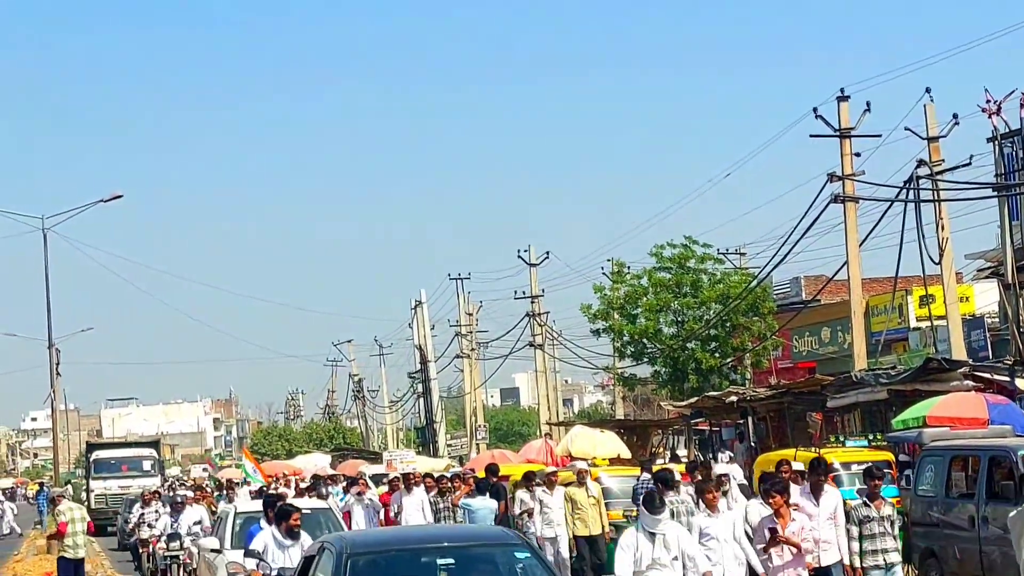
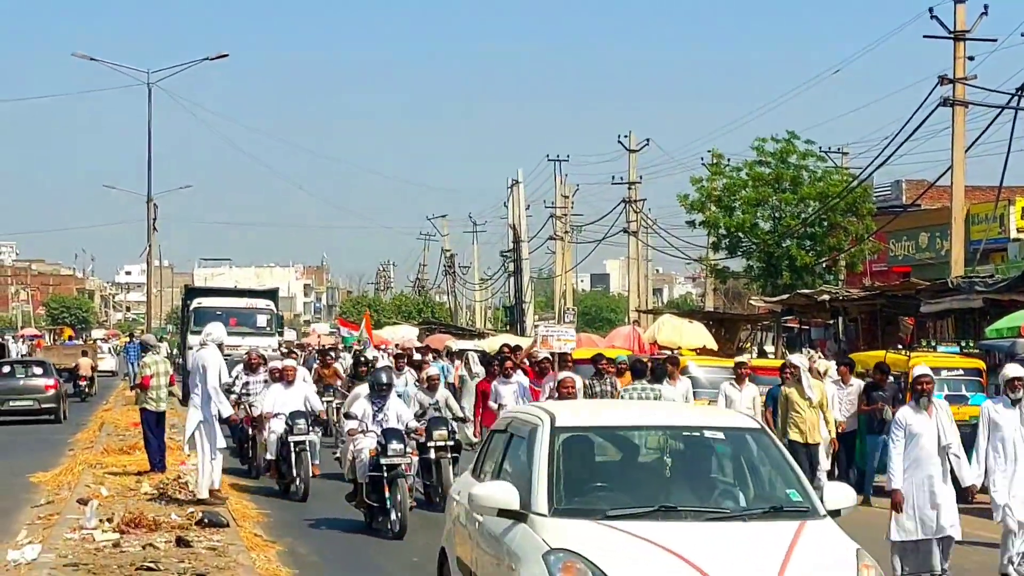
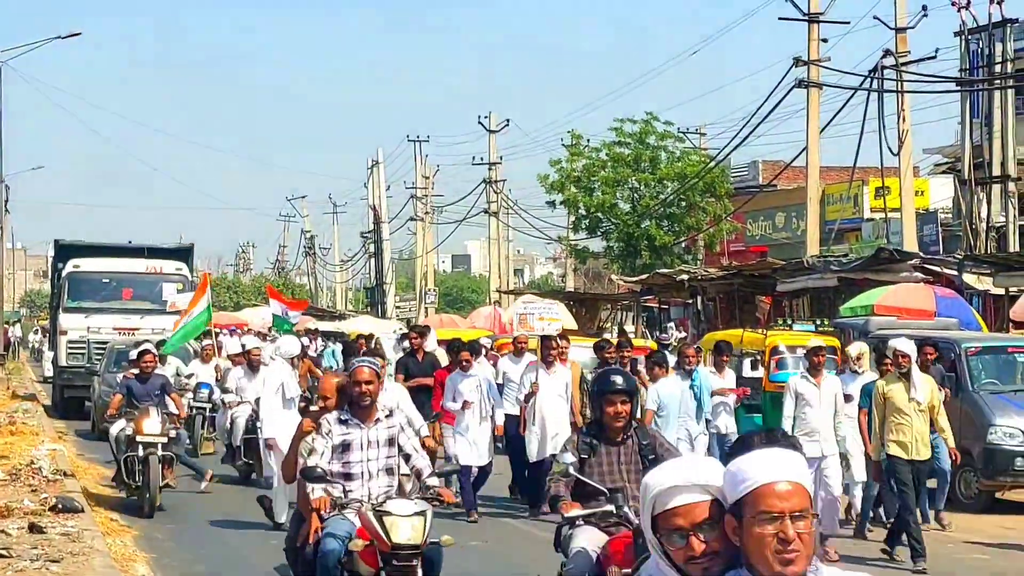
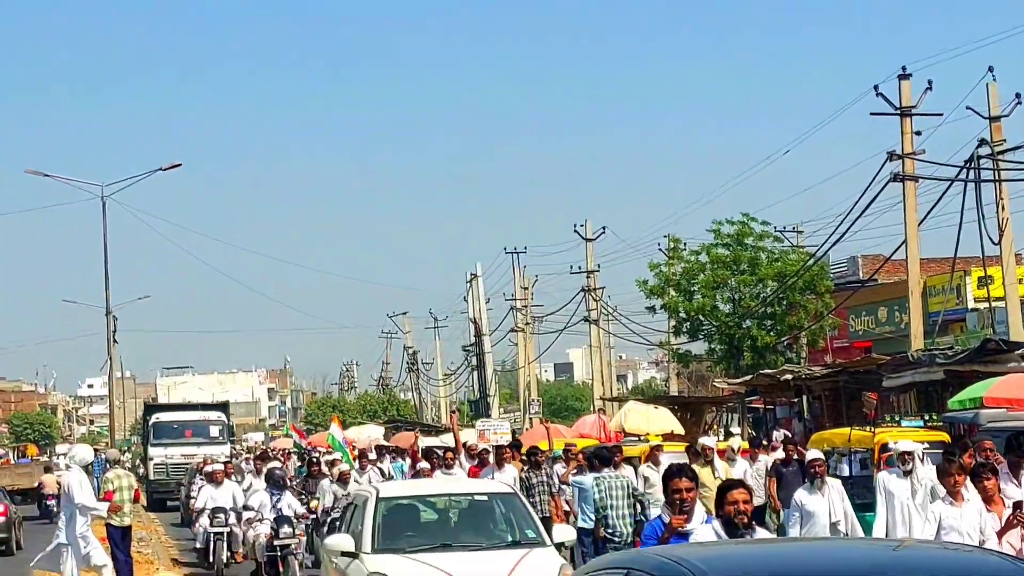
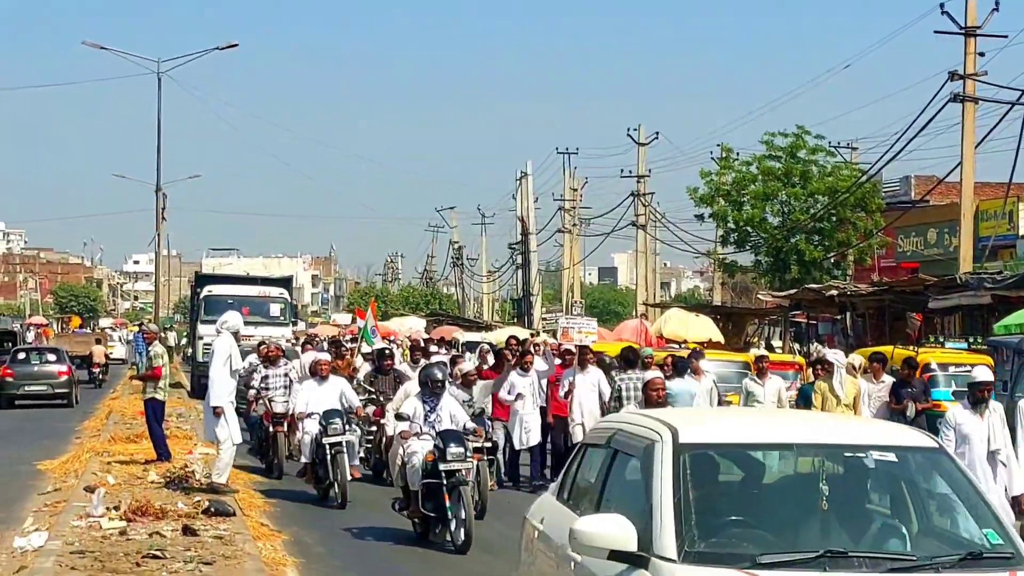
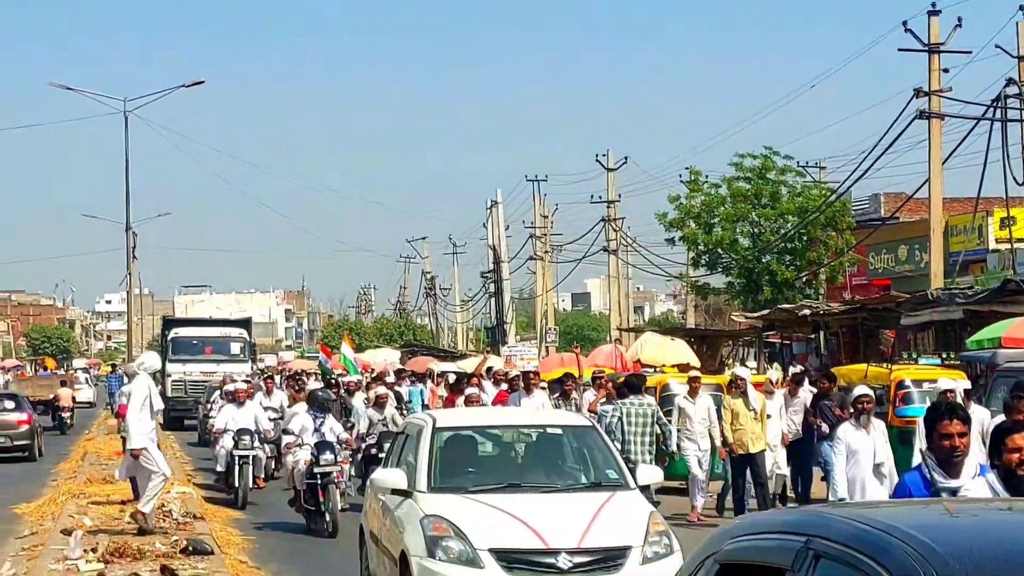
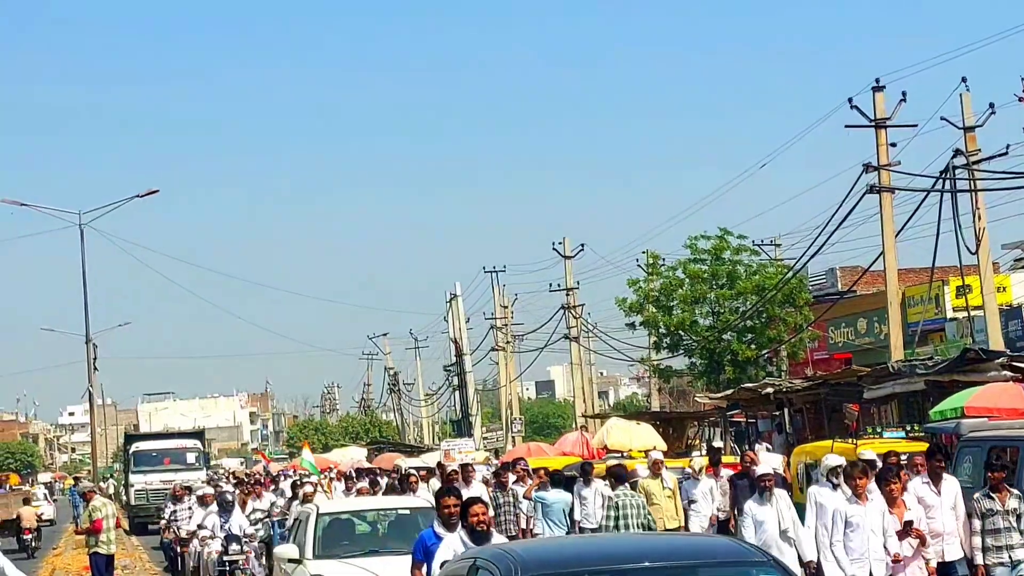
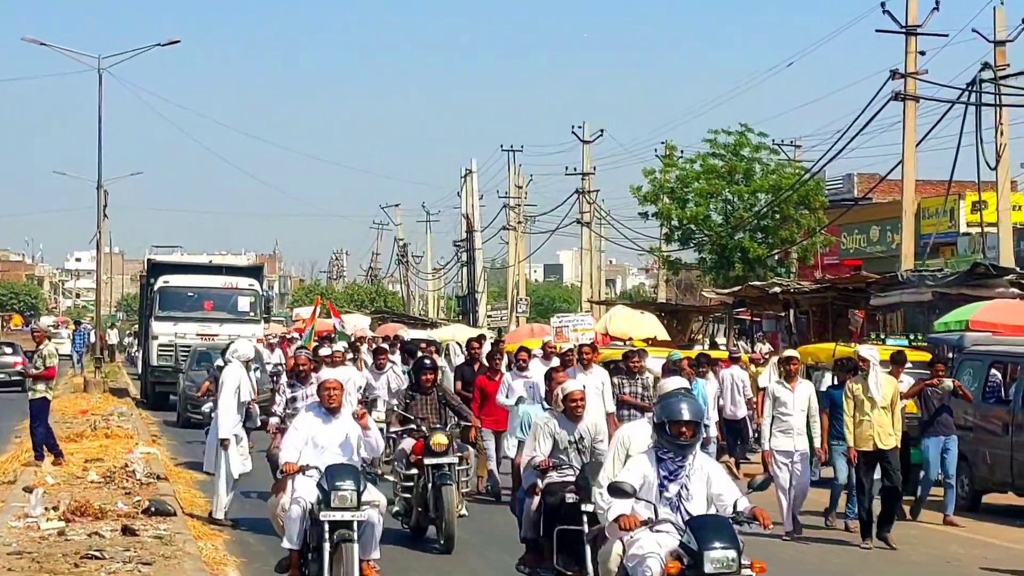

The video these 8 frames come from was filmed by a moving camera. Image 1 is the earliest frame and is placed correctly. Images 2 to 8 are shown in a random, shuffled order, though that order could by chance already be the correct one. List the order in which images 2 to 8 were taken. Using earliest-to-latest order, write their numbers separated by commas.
7, 4, 6, 2, 5, 8, 3
